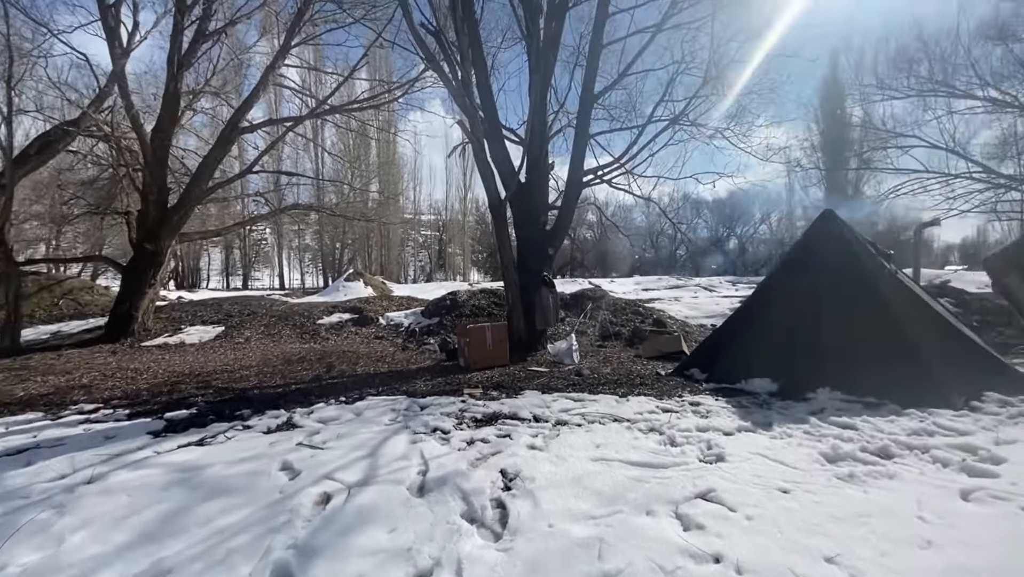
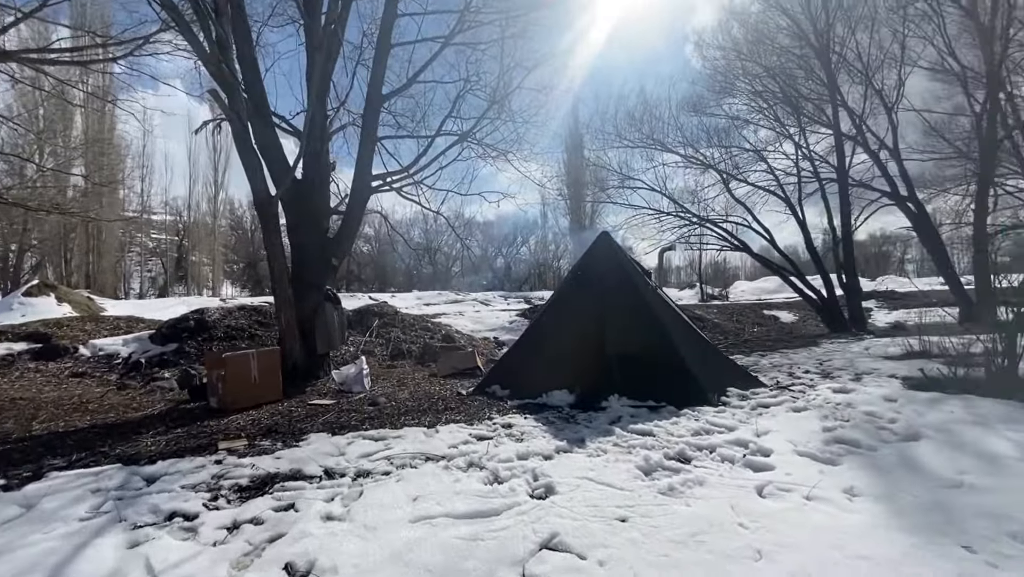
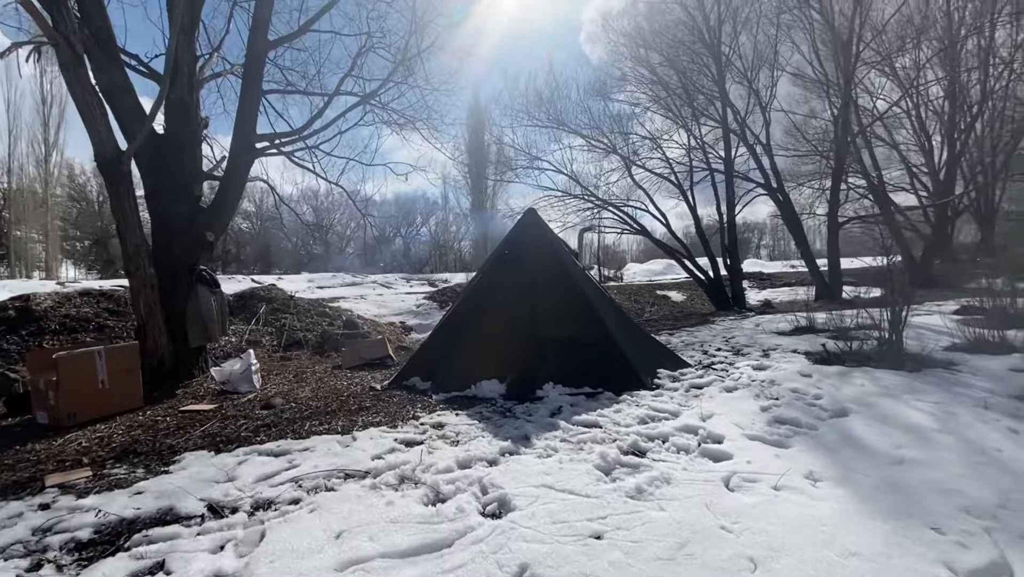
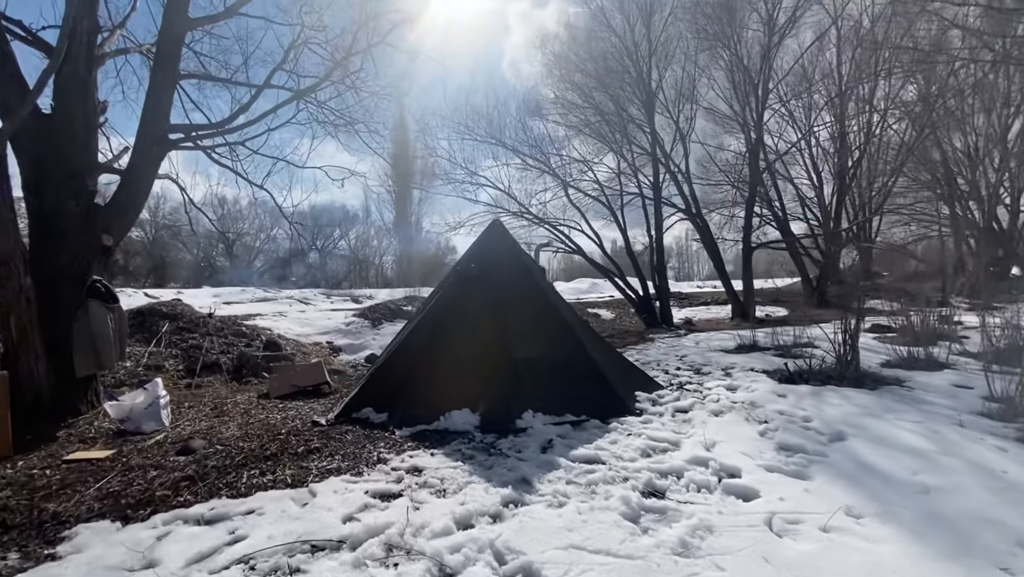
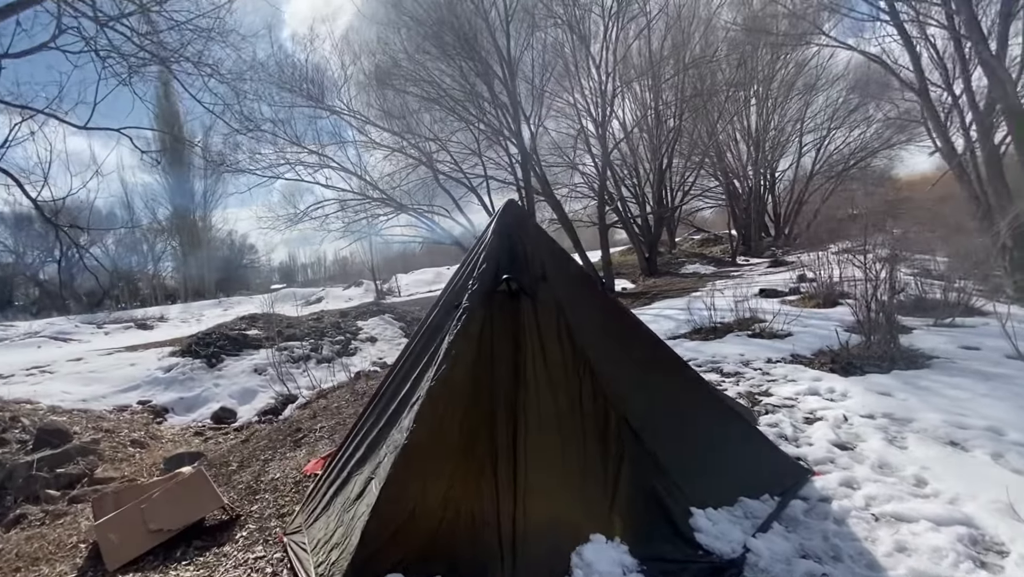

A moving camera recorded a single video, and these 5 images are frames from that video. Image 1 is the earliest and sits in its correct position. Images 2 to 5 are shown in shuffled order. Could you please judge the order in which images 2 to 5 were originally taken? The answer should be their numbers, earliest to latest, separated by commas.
2, 3, 4, 5
